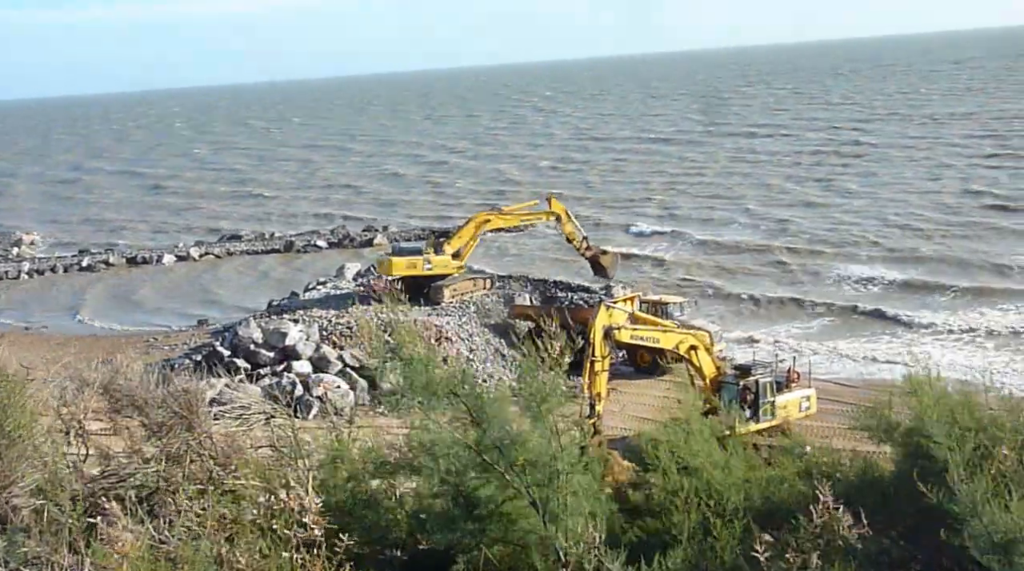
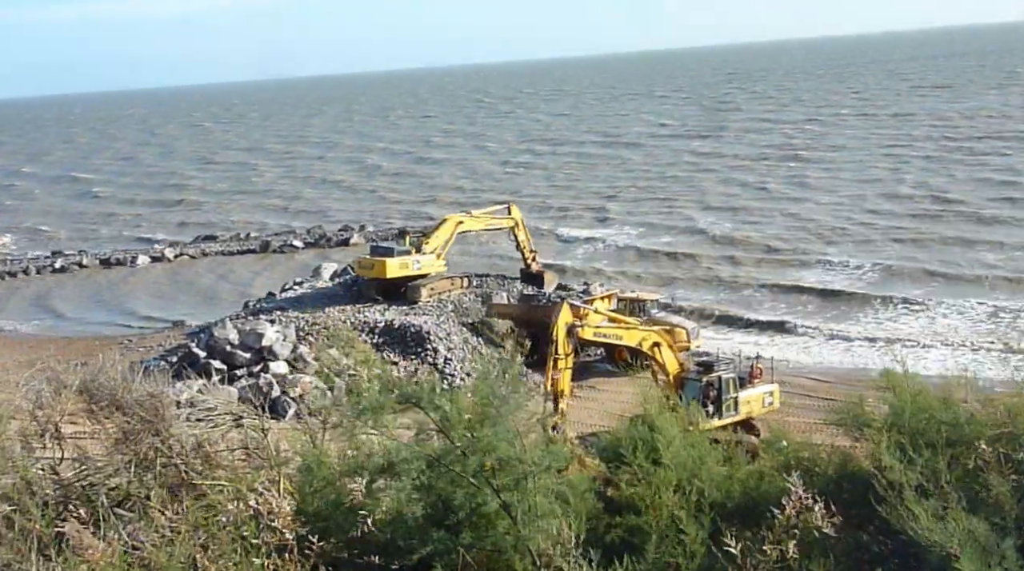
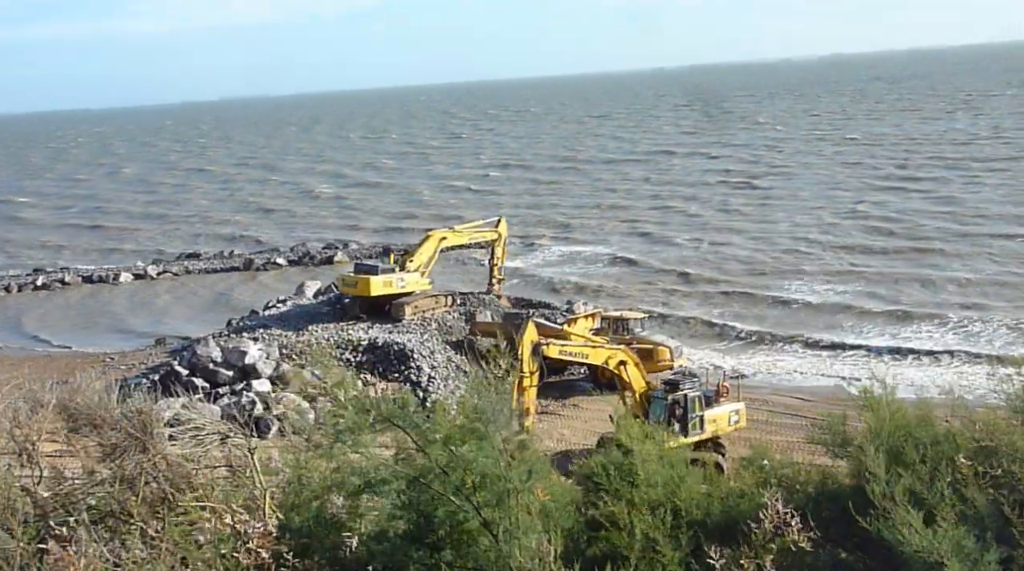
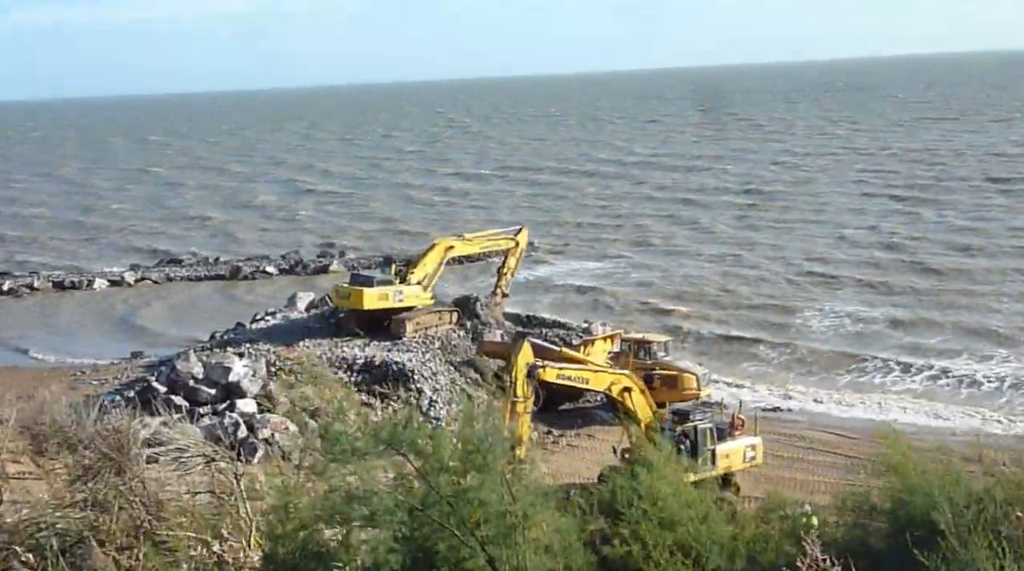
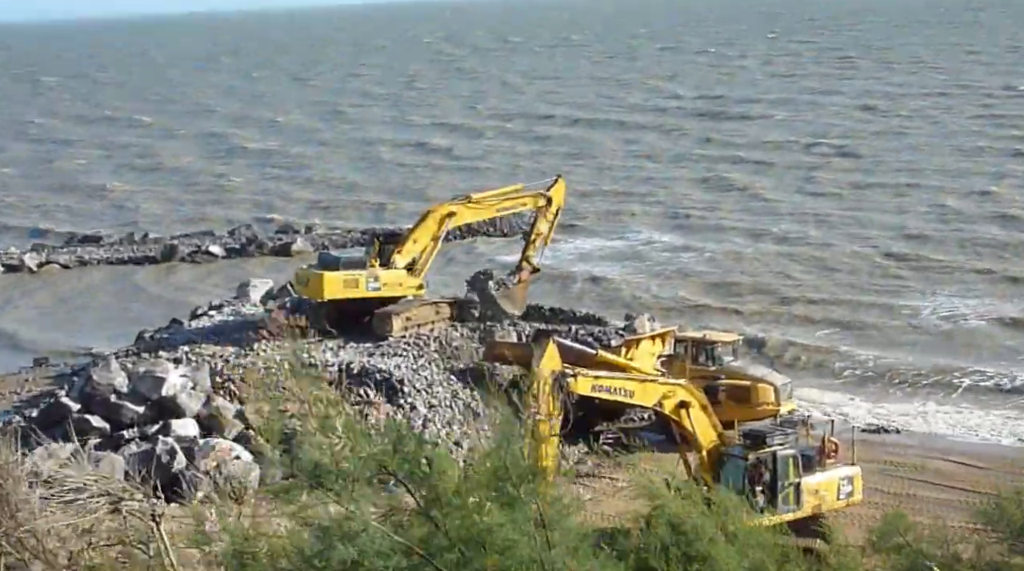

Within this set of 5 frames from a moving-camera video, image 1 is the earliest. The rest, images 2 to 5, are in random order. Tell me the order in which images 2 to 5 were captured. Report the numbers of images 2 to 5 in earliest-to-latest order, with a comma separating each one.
2, 3, 4, 5
